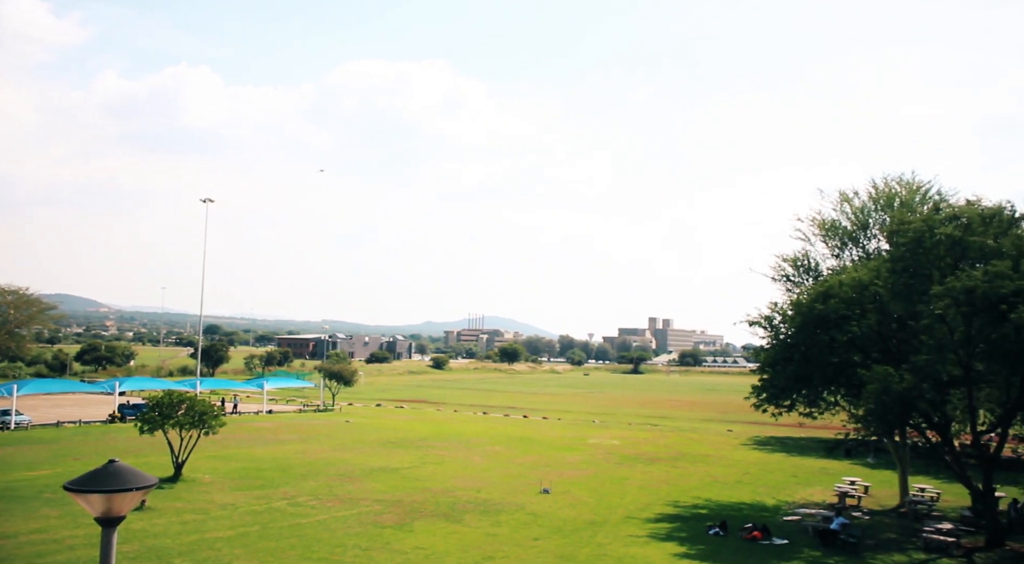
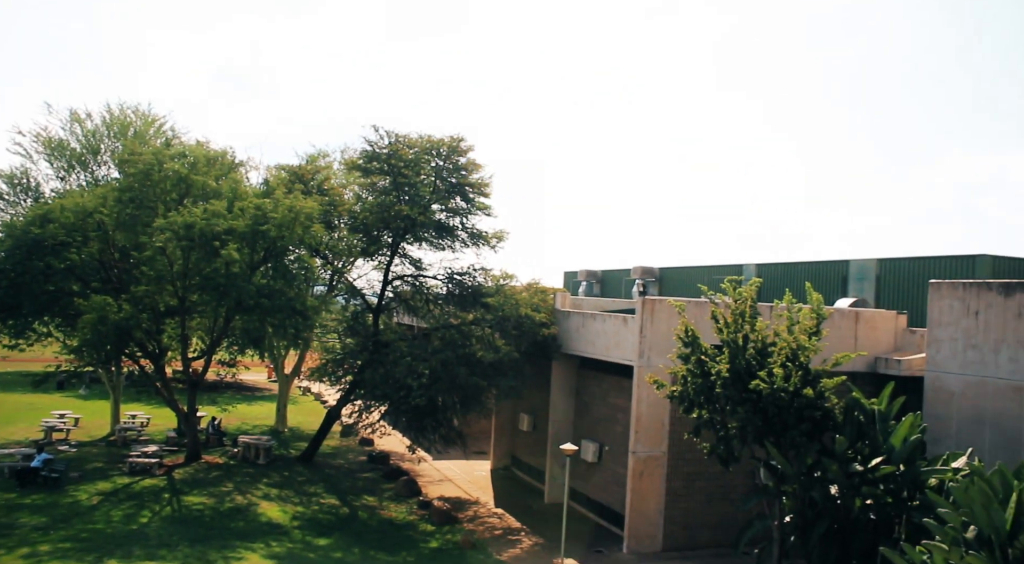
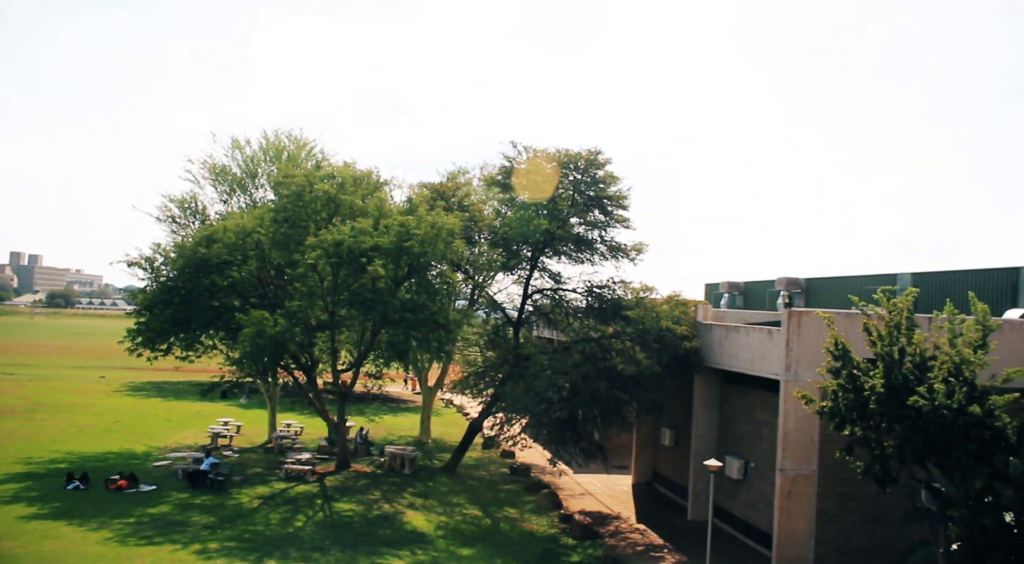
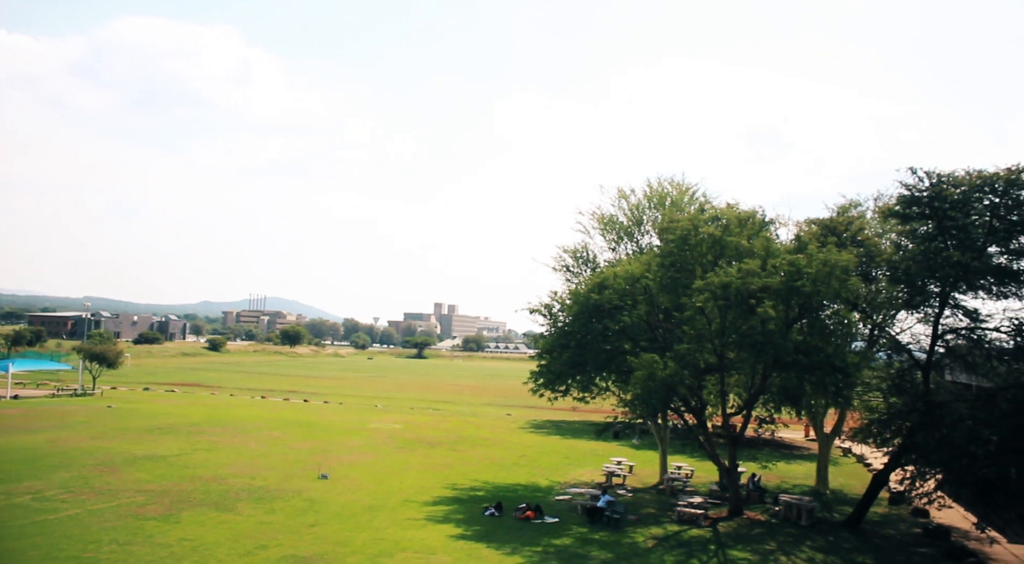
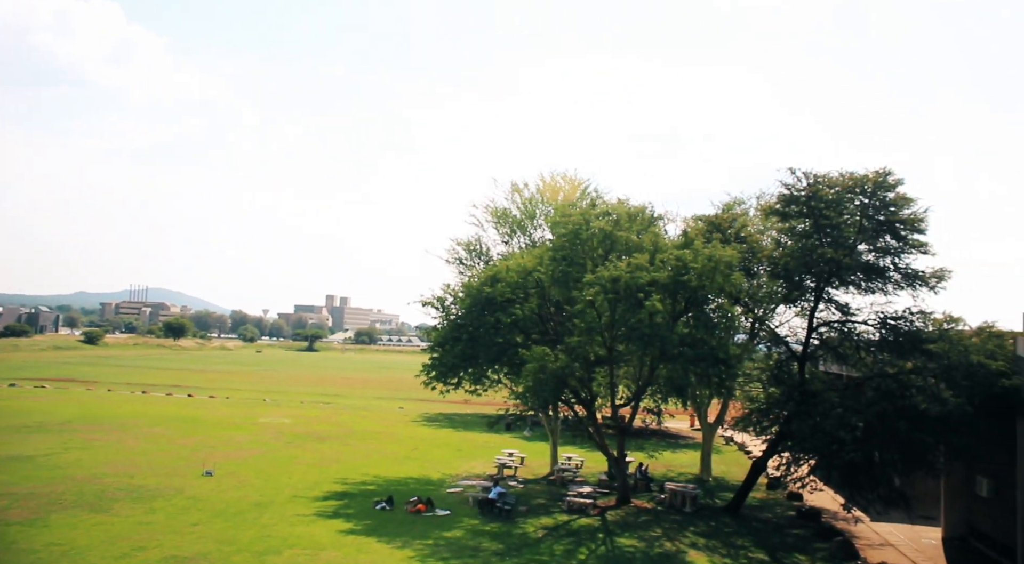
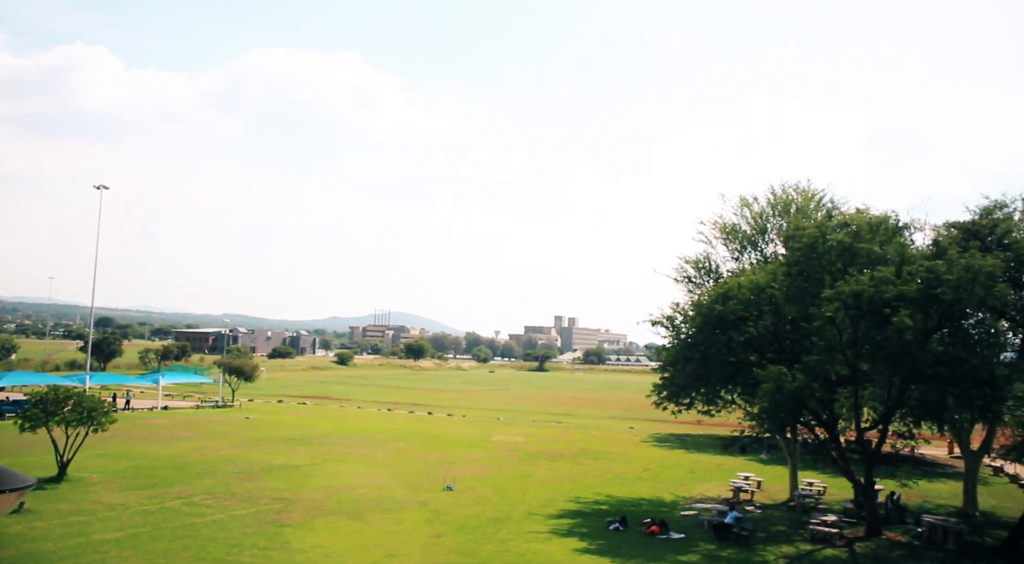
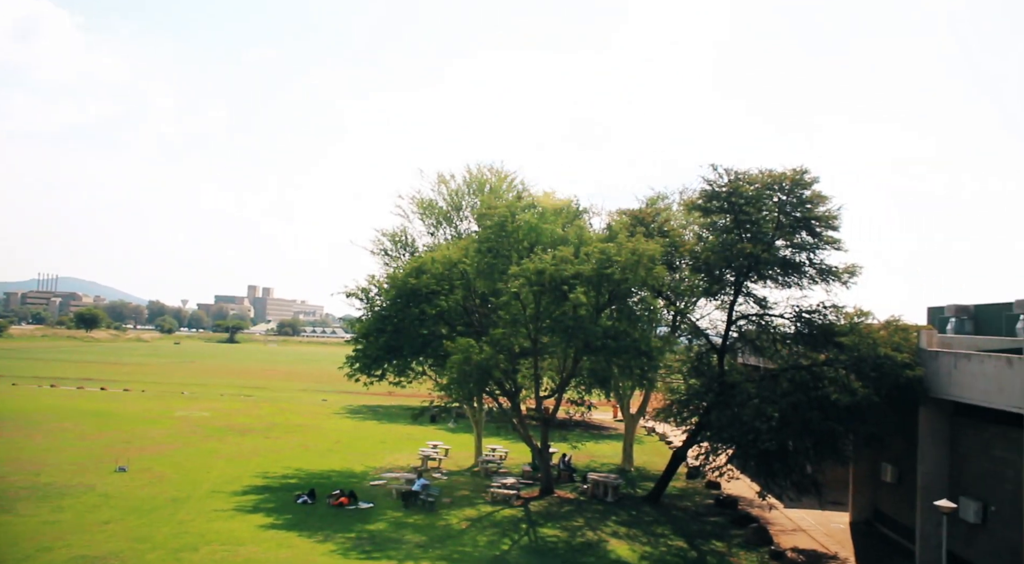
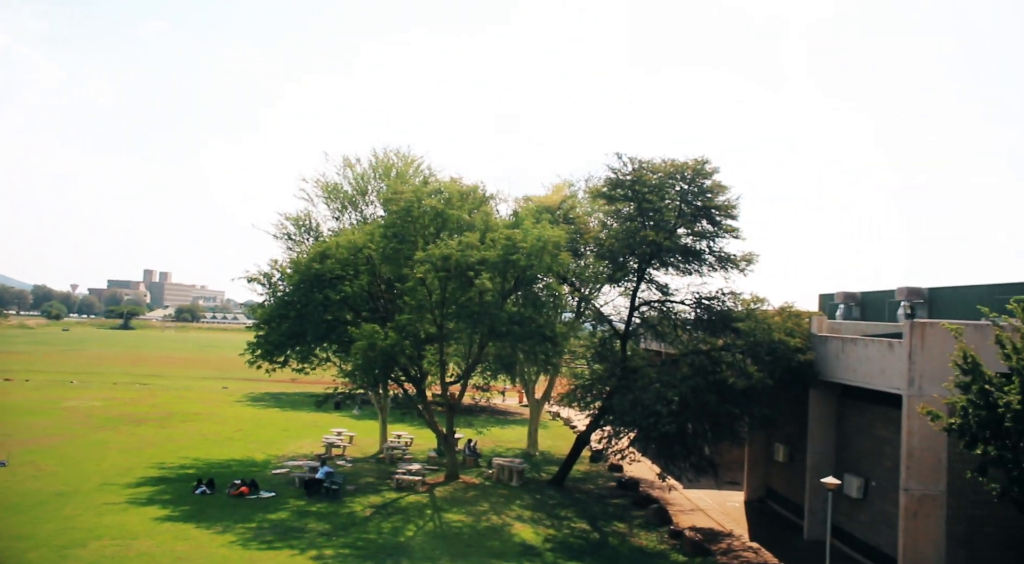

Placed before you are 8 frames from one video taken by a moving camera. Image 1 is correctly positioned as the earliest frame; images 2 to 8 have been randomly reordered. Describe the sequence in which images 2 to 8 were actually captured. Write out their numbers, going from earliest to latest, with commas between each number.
6, 4, 5, 7, 8, 3, 2
